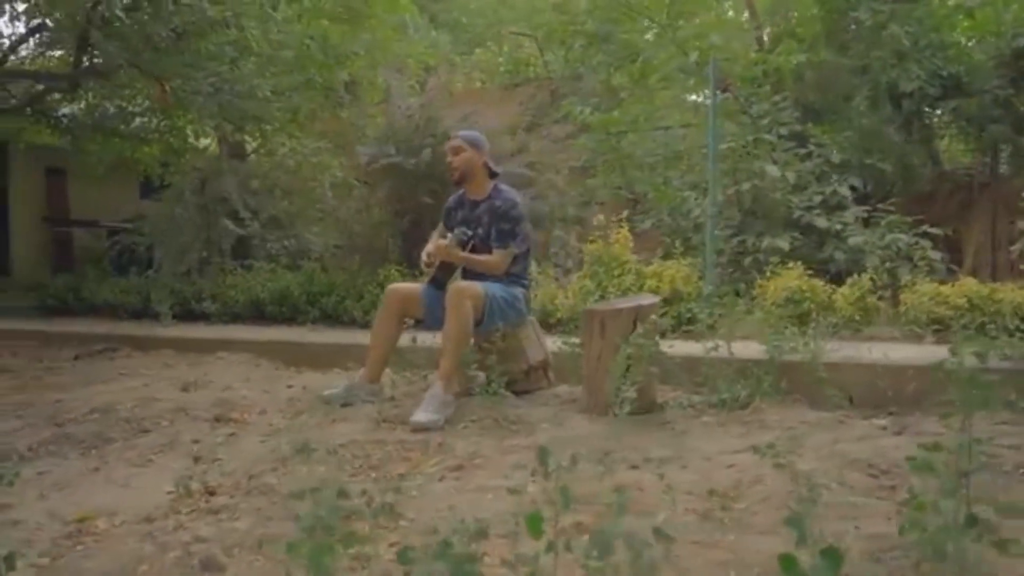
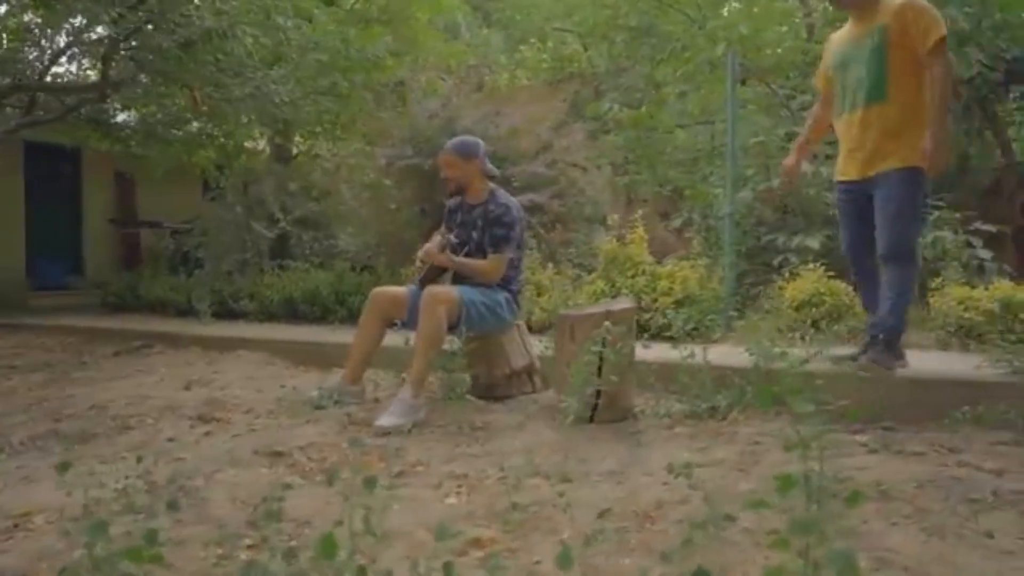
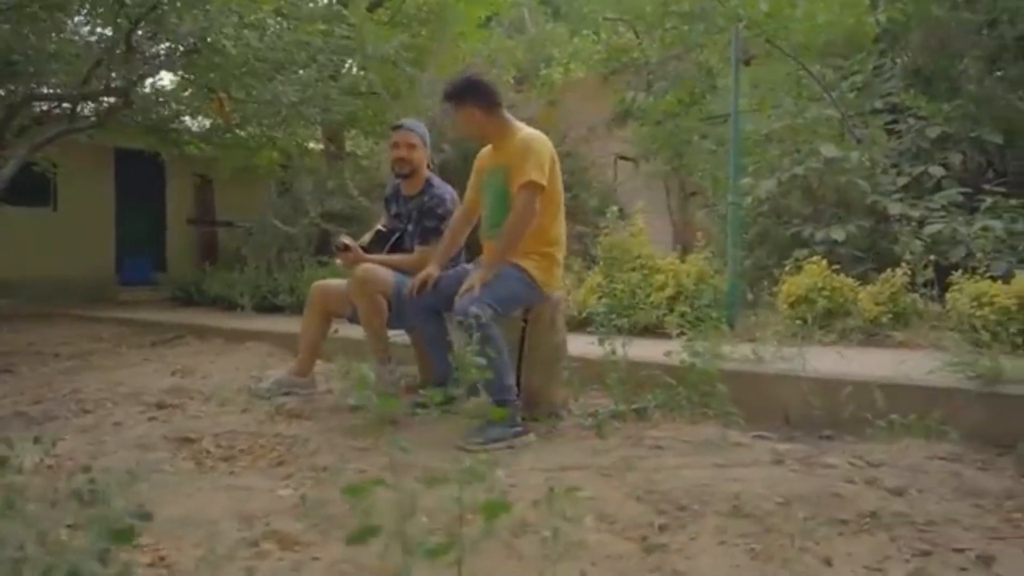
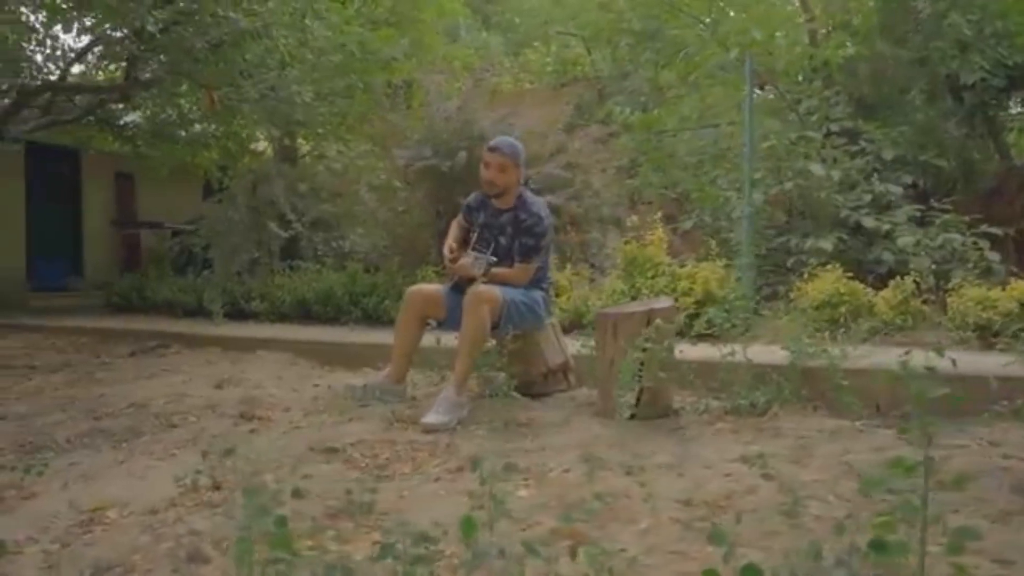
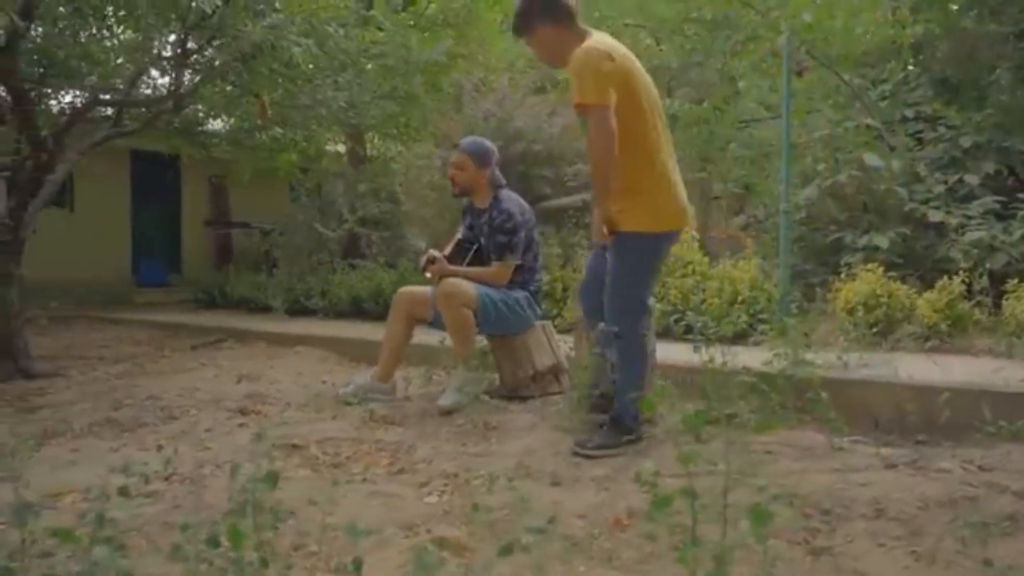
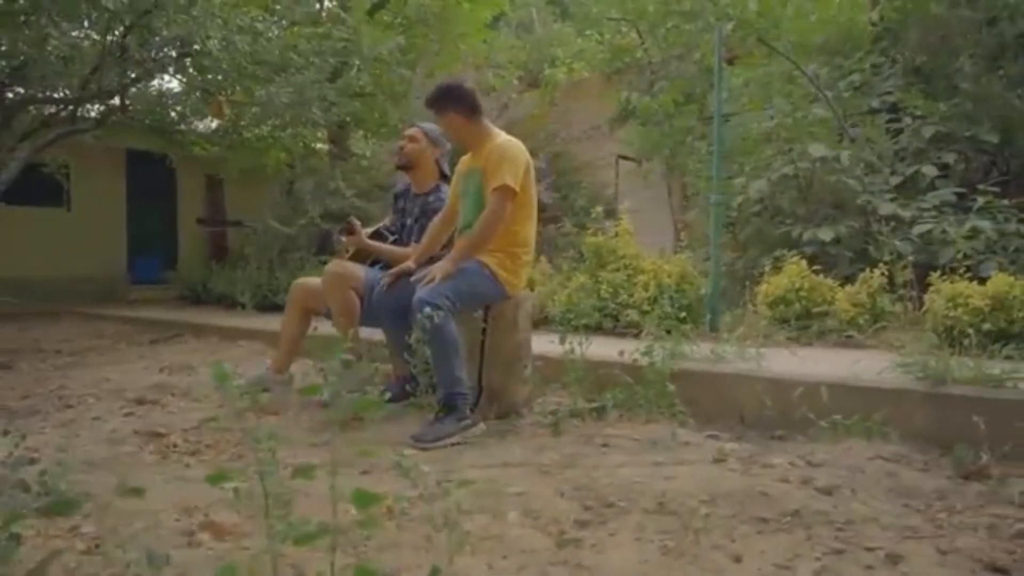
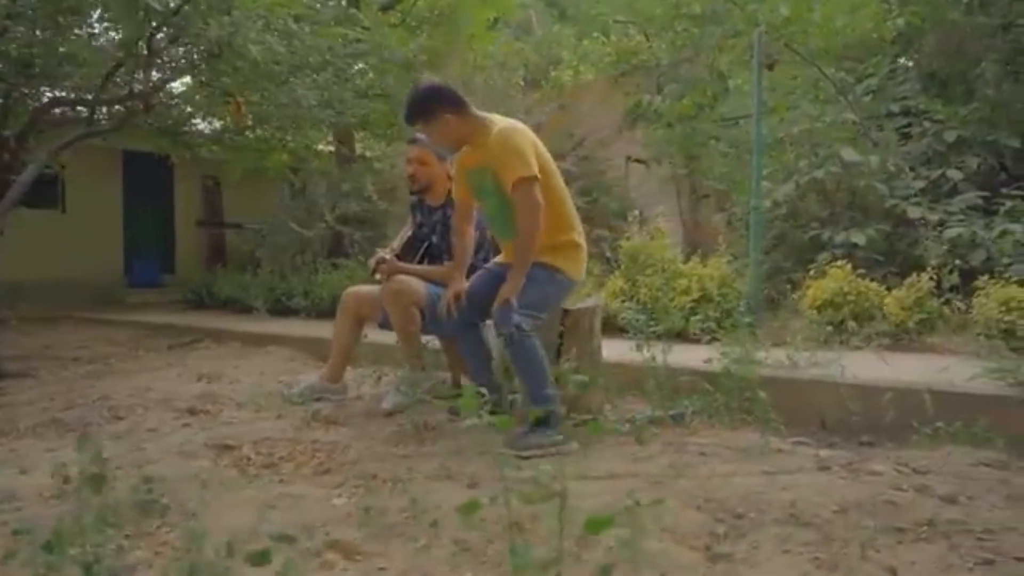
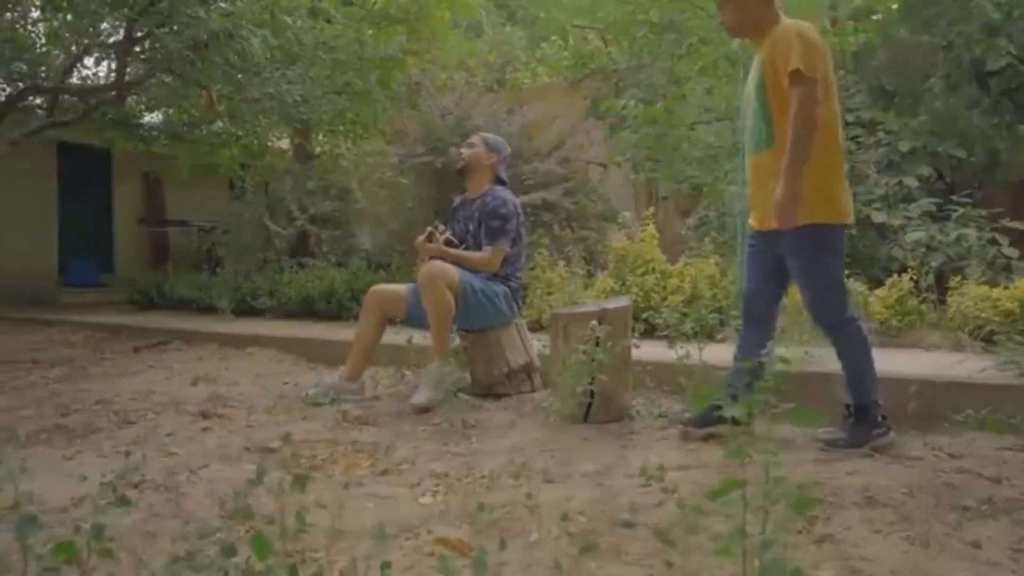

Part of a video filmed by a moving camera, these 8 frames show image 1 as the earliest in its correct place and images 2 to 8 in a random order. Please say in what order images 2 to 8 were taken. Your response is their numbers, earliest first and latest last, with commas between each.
4, 2, 8, 5, 7, 3, 6
